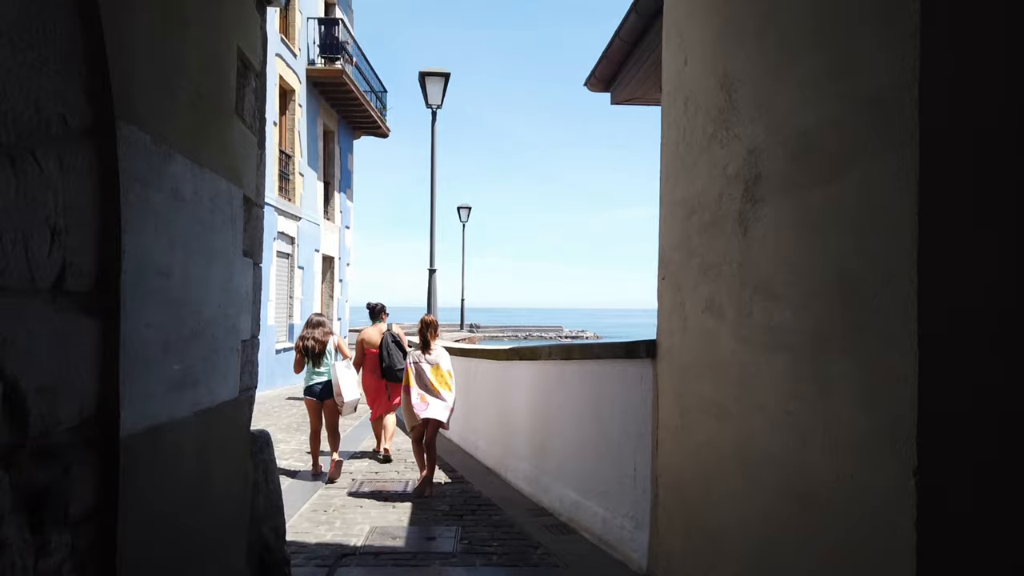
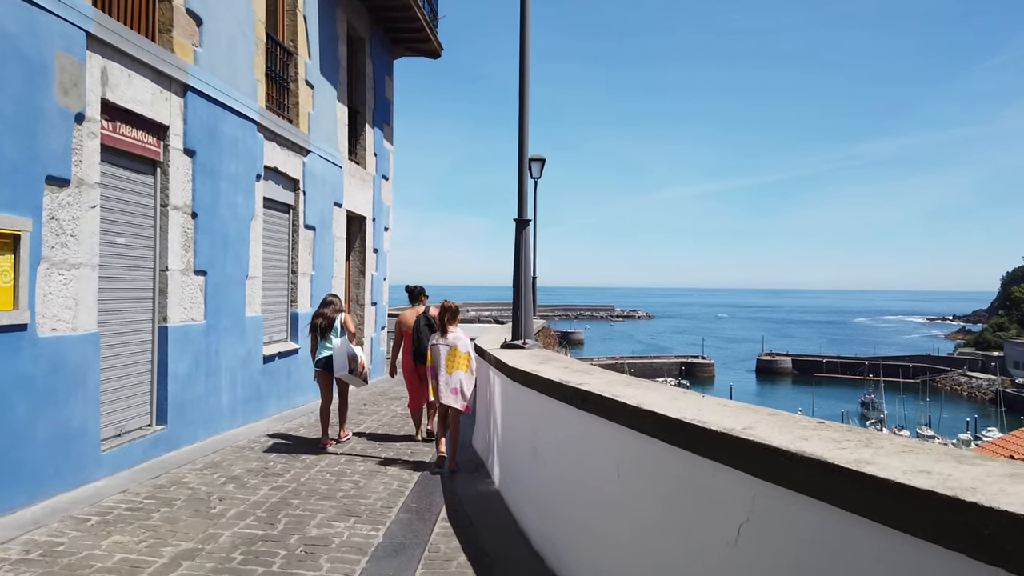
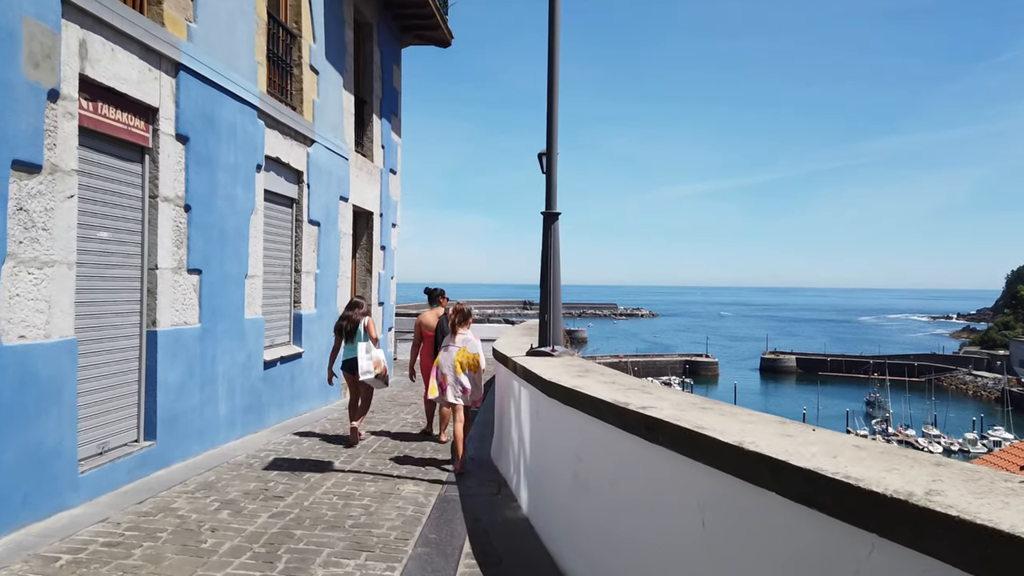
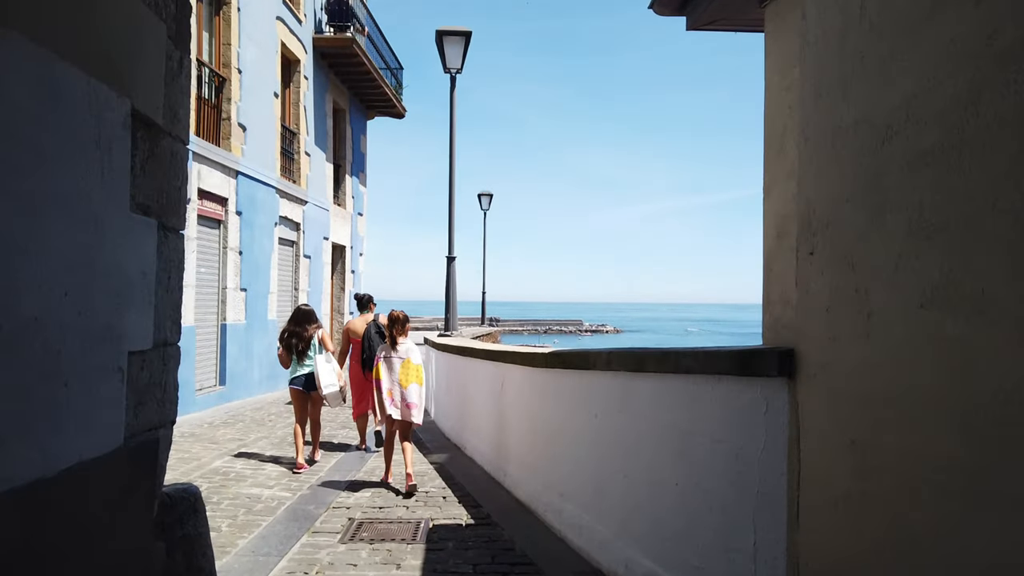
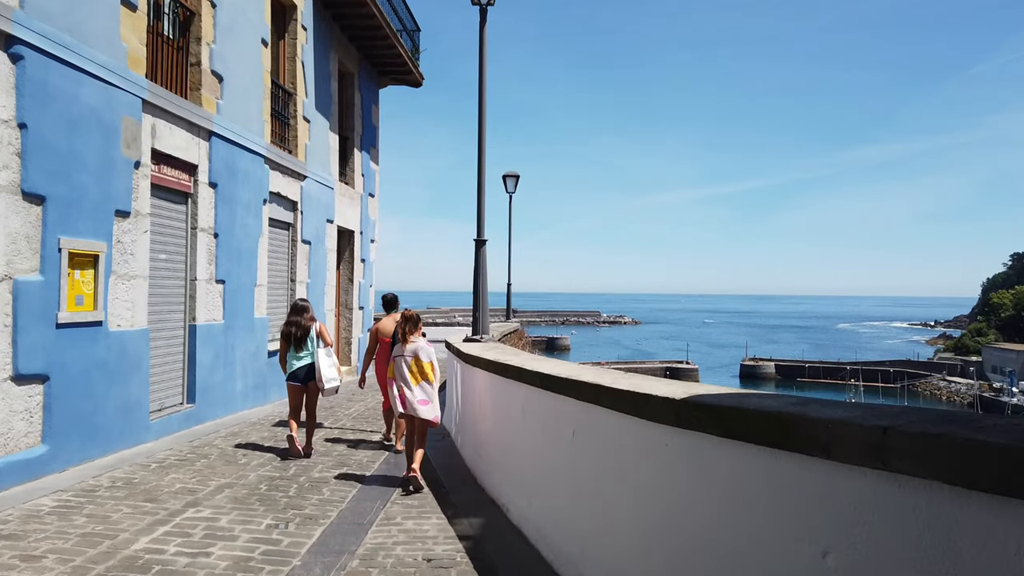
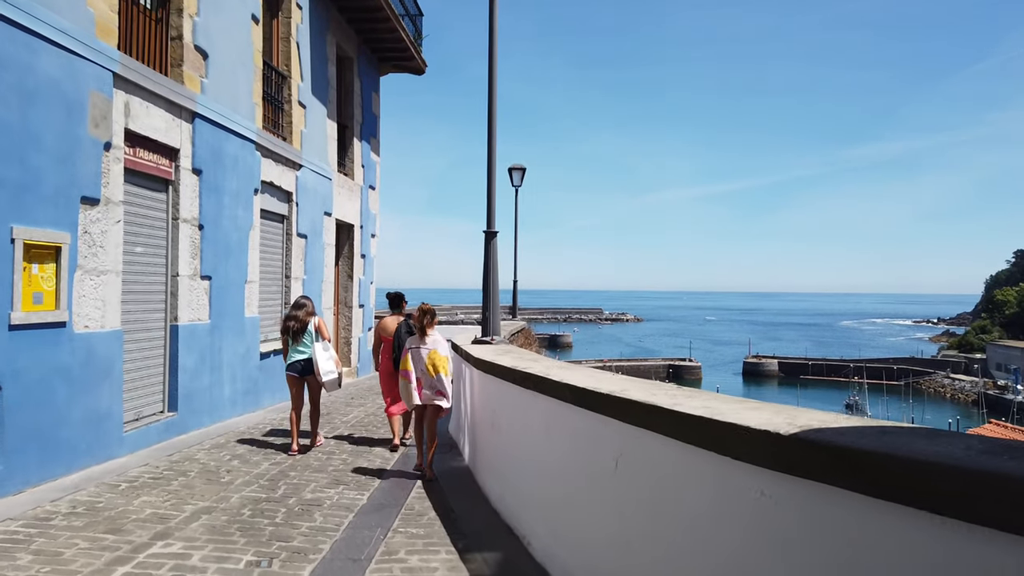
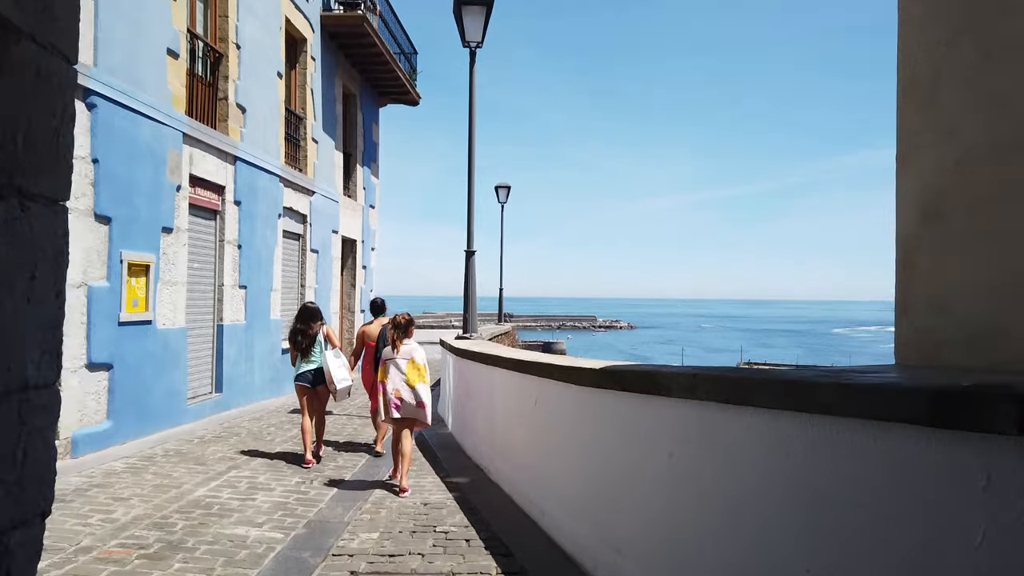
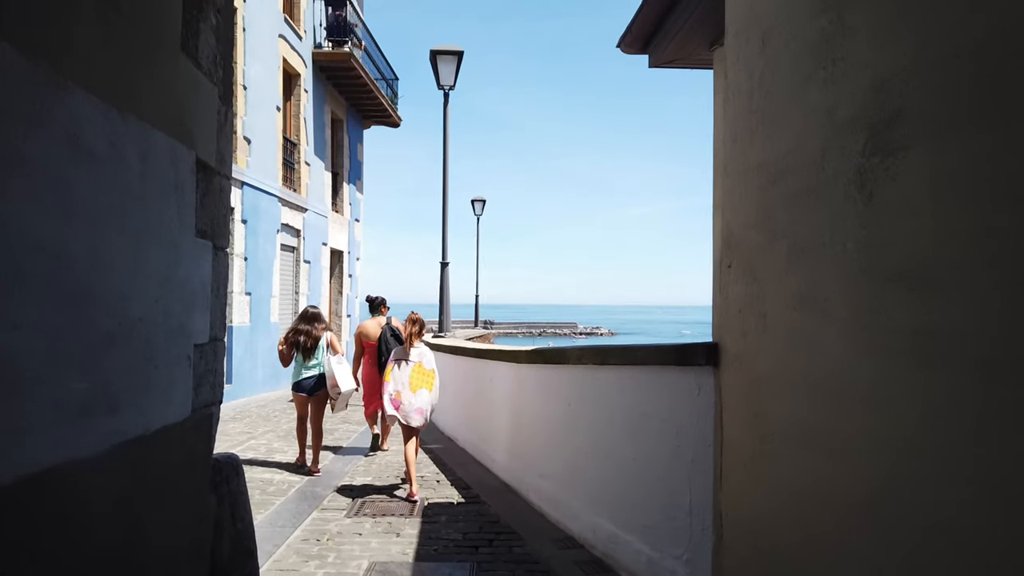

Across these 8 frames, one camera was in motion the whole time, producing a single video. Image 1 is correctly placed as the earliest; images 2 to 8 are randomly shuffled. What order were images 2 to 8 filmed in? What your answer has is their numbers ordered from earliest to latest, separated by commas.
8, 4, 7, 5, 6, 2, 3
